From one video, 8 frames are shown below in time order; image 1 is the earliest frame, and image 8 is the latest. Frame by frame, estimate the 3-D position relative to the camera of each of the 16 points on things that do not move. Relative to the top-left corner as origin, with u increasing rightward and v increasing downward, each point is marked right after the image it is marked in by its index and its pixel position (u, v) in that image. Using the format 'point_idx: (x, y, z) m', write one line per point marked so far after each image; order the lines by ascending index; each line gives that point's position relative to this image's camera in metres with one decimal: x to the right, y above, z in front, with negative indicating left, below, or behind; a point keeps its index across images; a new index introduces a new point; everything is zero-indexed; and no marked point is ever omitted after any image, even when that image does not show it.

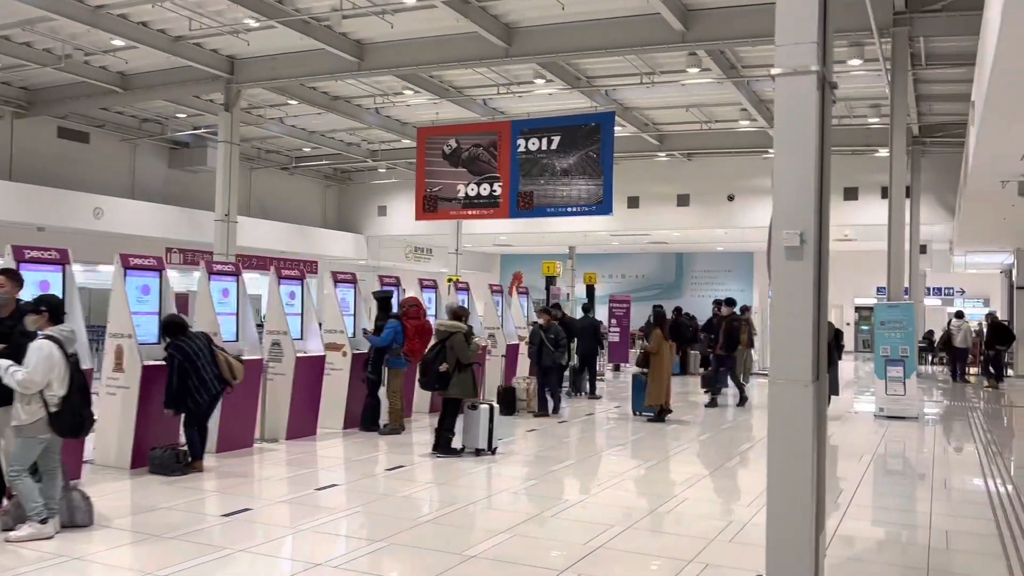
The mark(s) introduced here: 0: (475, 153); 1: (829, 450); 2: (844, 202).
0: (-0.6, +2.1, +12.9) m
1: (+3.5, -1.7, +9.0) m
2: (+8.1, +2.1, +20.0) m
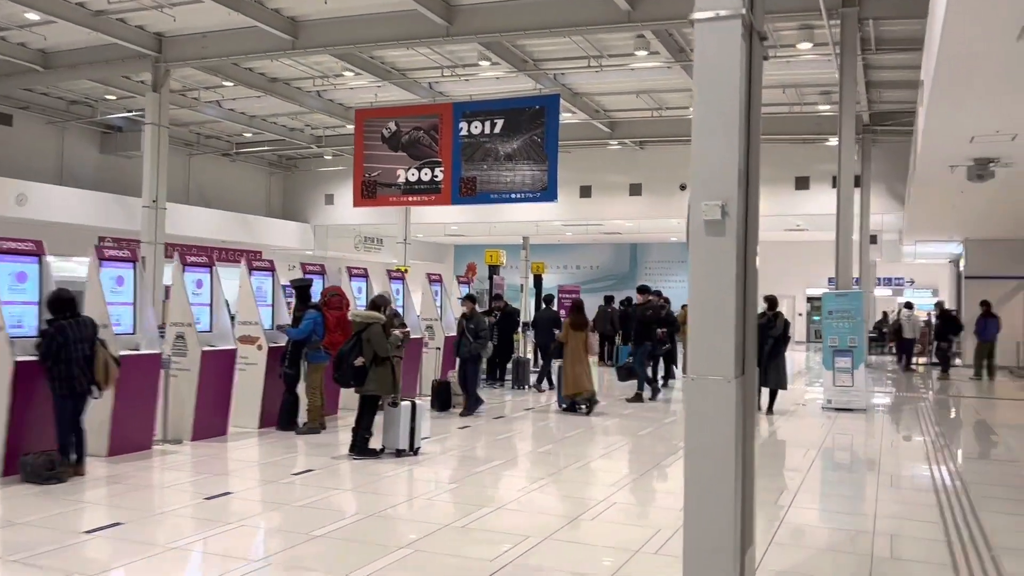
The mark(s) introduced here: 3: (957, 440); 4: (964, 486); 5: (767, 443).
0: (-1.5, +2.3, +12.4) m
1: (+2.8, -1.6, +8.7) m
2: (+6.9, +2.4, +19.9) m
3: (+4.8, -1.6, +8.9) m
4: (+4.0, -1.7, +7.2) m
5: (+2.7, -1.6, +8.7) m
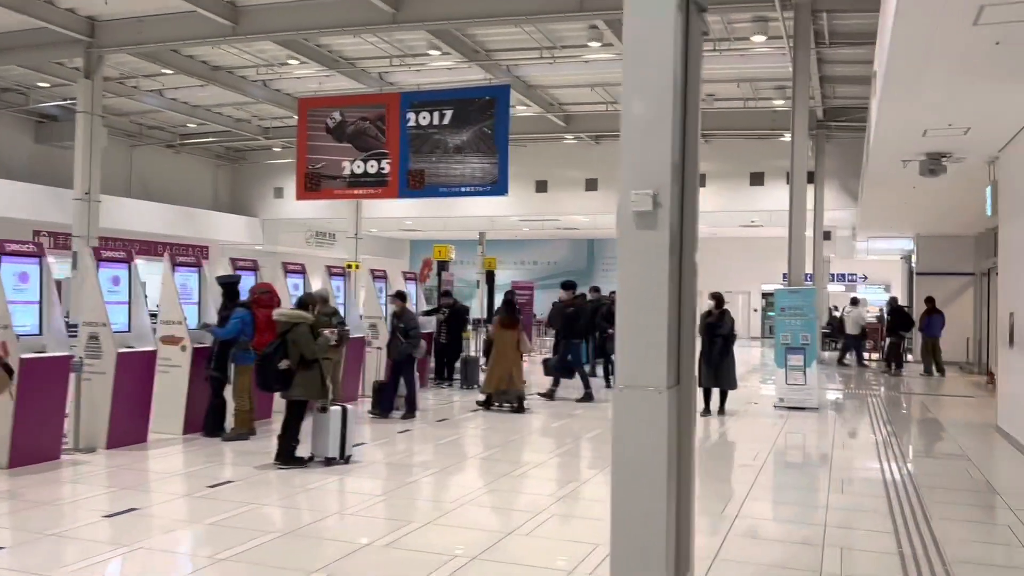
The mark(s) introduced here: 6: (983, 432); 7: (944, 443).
0: (-2.2, +2.3, +11.9) m
1: (+2.2, -1.6, +8.5) m
2: (+5.8, +2.5, +19.8) m
3: (+4.2, -1.5, +8.8) m
4: (+3.5, -1.6, +7.1) m
5: (+2.1, -1.6, +8.4) m
6: (+4.9, -1.5, +8.5) m
7: (+4.4, -1.5, +8.2) m
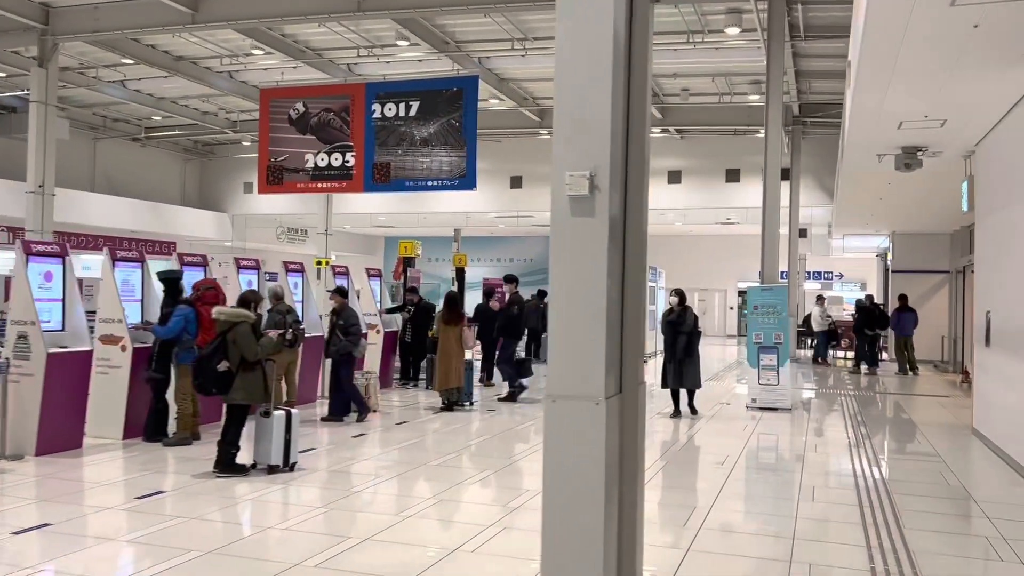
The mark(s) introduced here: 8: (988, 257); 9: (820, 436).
0: (-2.6, +2.4, +11.6) m
1: (+1.9, -1.6, +8.3) m
2: (+5.1, +2.5, +19.6) m
3: (+3.8, -1.5, +8.5) m
4: (+3.1, -1.6, +6.9) m
5: (+1.8, -1.5, +8.2) m
6: (+4.5, -1.5, +8.3) m
7: (+4.0, -1.5, +8.0) m
8: (+4.6, +0.3, +7.8) m
9: (+3.2, -1.5, +8.5) m
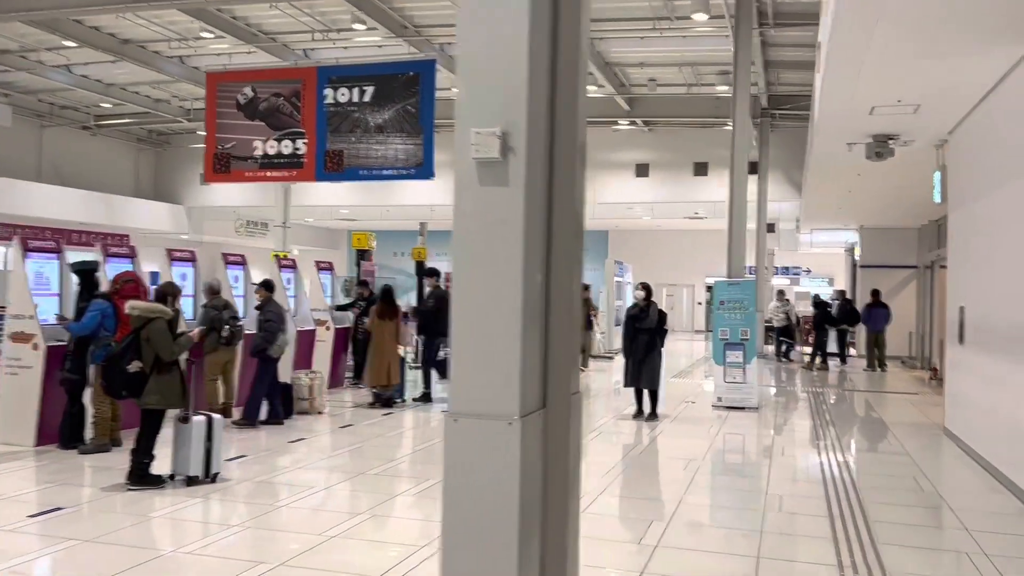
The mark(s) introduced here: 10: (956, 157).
0: (-3.2, +2.5, +11.0) m
1: (+1.4, -1.5, +7.9) m
2: (+4.3, +2.6, +19.3) m
3: (+3.4, -1.5, +8.2) m
4: (+2.8, -1.6, +6.5) m
5: (+1.3, -1.5, +7.8) m
6: (+4.1, -1.4, +8.0) m
7: (+3.6, -1.5, +7.7) m
8: (+4.1, +0.4, +7.5) m
9: (+2.8, -1.5, +8.2) m
10: (+4.4, +1.3, +8.1) m
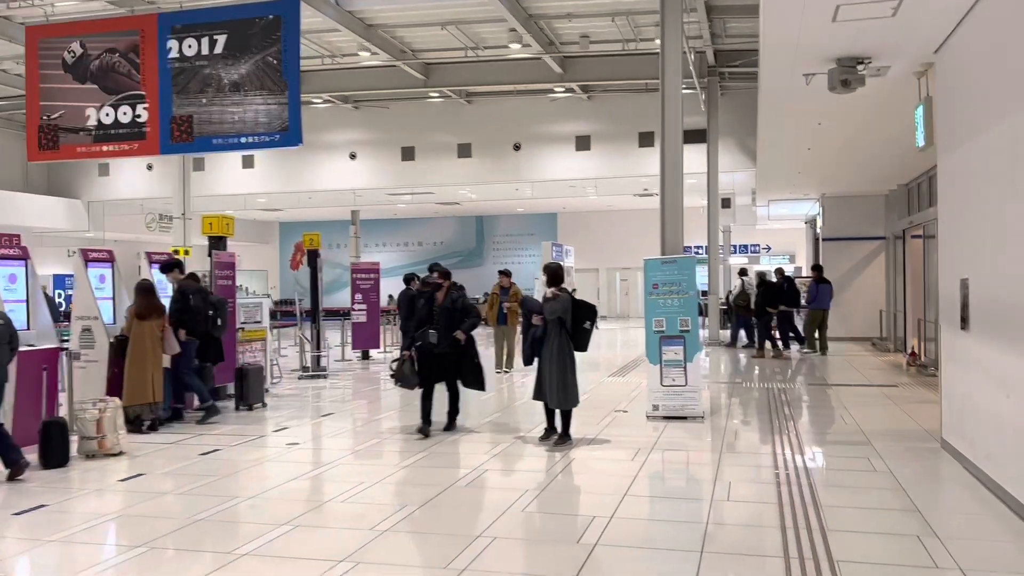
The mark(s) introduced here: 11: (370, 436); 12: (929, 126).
0: (-4.4, +2.5, +8.9) m
1: (+0.5, -1.4, +6.0) m
2: (+2.7, +3.0, +17.6) m
3: (+2.4, -1.2, +6.5) m
4: (+1.9, -1.4, +4.8) m
5: (+0.4, -1.4, +6.0) m
6: (+3.1, -1.2, +6.3) m
7: (+2.6, -1.3, +6.0) m
8: (+3.1, +0.6, +5.8) m
9: (+1.8, -1.3, +6.4) m
10: (+3.3, +1.5, +6.3) m
11: (-1.1, -1.3, +7.3) m
12: (+3.1, +1.2, +6.1) m
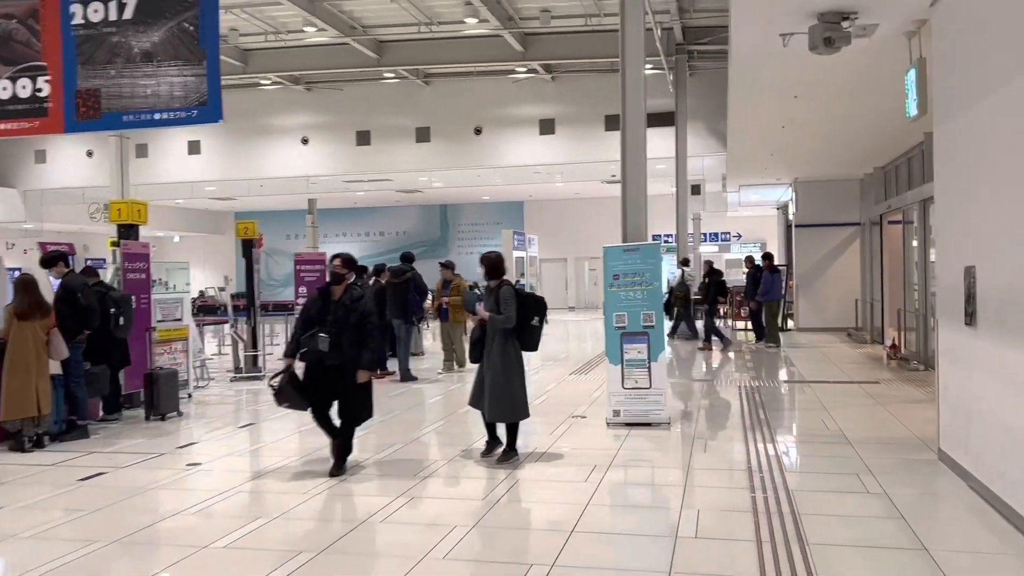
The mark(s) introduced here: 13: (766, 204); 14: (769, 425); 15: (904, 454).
0: (-4.9, +2.5, +7.9) m
1: (+0.1, -1.3, +5.3) m
2: (+1.9, +3.2, +16.8) m
3: (+2.0, -1.2, +5.8) m
4: (+1.5, -1.3, +4.0) m
5: (0.0, -1.3, +5.2) m
6: (+2.7, -1.1, +5.6) m
7: (+2.2, -1.2, +5.3) m
8: (+2.7, +0.7, +5.1) m
9: (+1.4, -1.2, +5.7) m
10: (+2.9, +1.6, +5.6) m
11: (-1.6, -1.3, +6.4) m
12: (+2.7, +1.3, +5.4) m
13: (+6.0, +2.0, +19.3) m
14: (+2.0, -1.1, +6.5) m
15: (+2.5, -1.1, +5.3) m
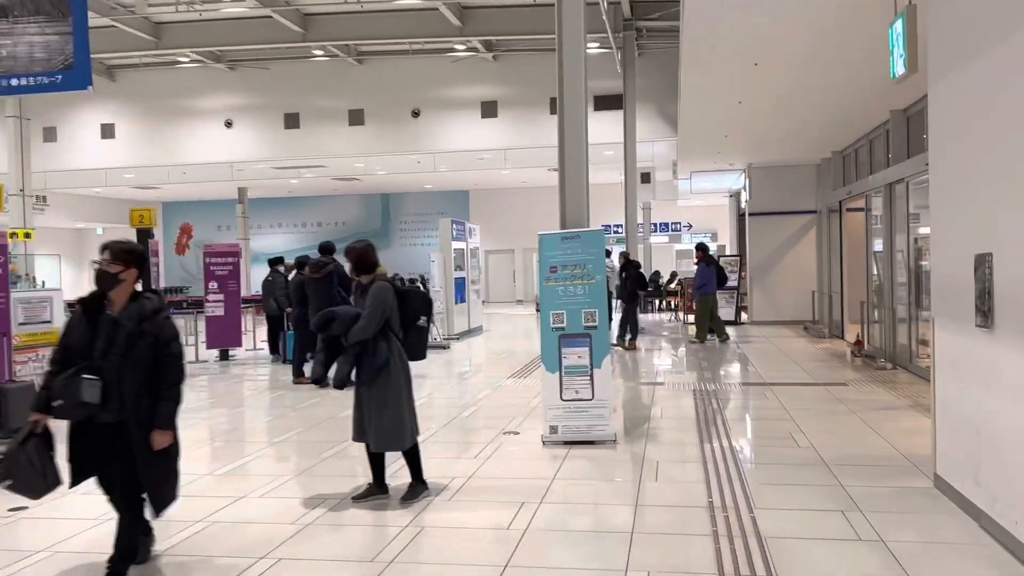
0: (-5.6, +2.5, +6.7) m
1: (-0.4, -1.3, +4.3) m
2: (+0.8, +3.4, +15.9) m
3: (+1.5, -1.1, +4.9) m
4: (+1.1, -1.3, +3.2) m
5: (-0.5, -1.3, +4.2) m
6: (+2.2, -1.0, +4.8) m
7: (+1.8, -1.2, +4.4) m
8: (+2.2, +0.7, +4.3) m
9: (+0.9, -1.2, +4.8) m
10: (+2.4, +1.6, +4.8) m
11: (-2.1, -1.2, +5.4) m
12: (+2.2, +1.3, +4.6) m
13: (+4.7, +2.2, +18.6) m
14: (+1.5, -1.1, +5.7) m
15: (+2.0, -1.1, +4.4) m
